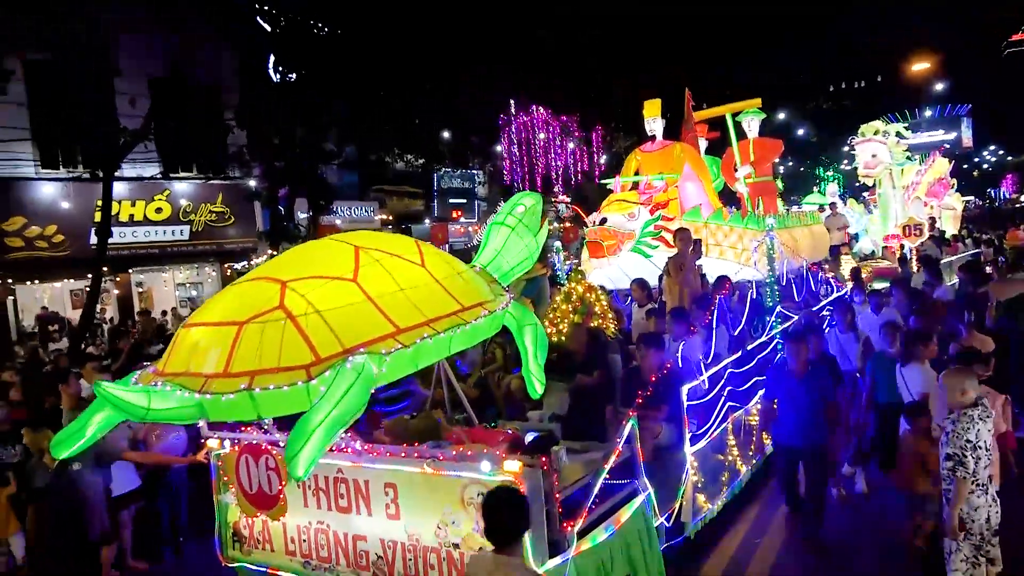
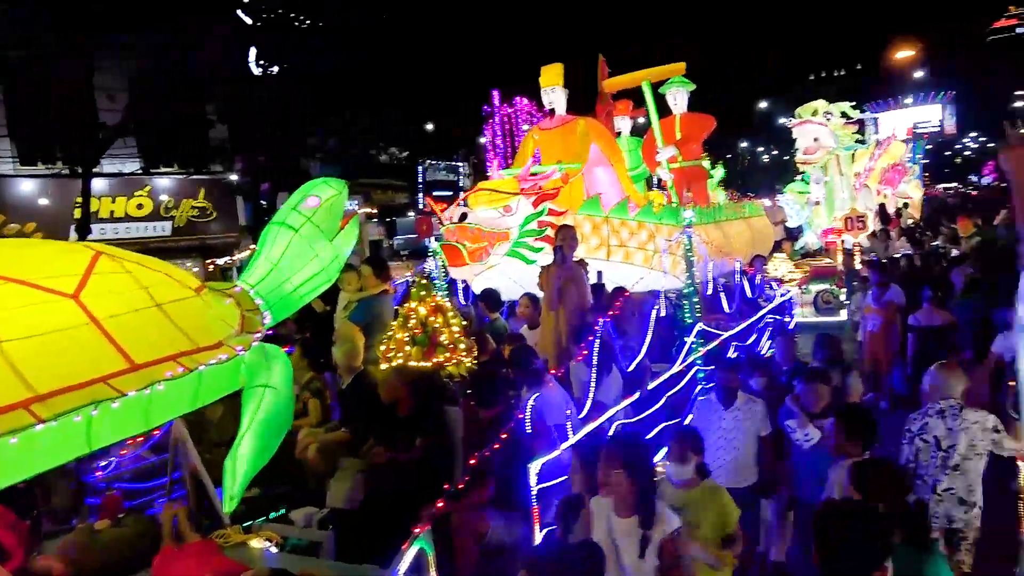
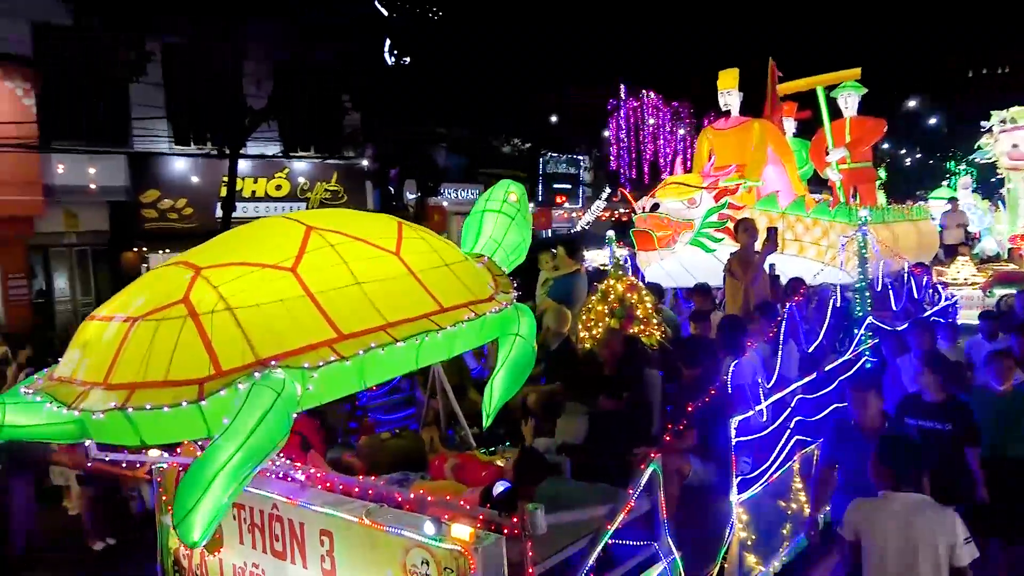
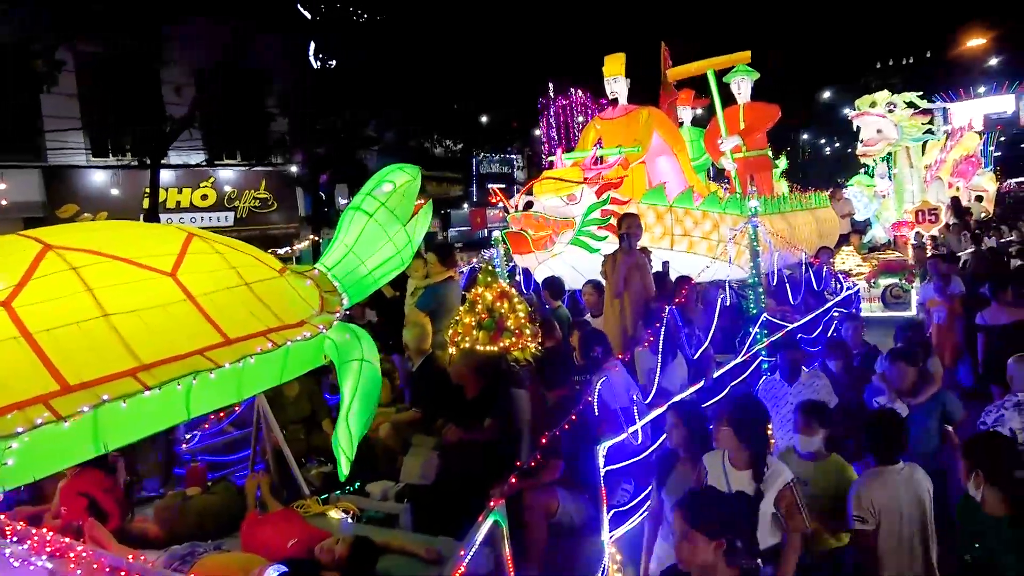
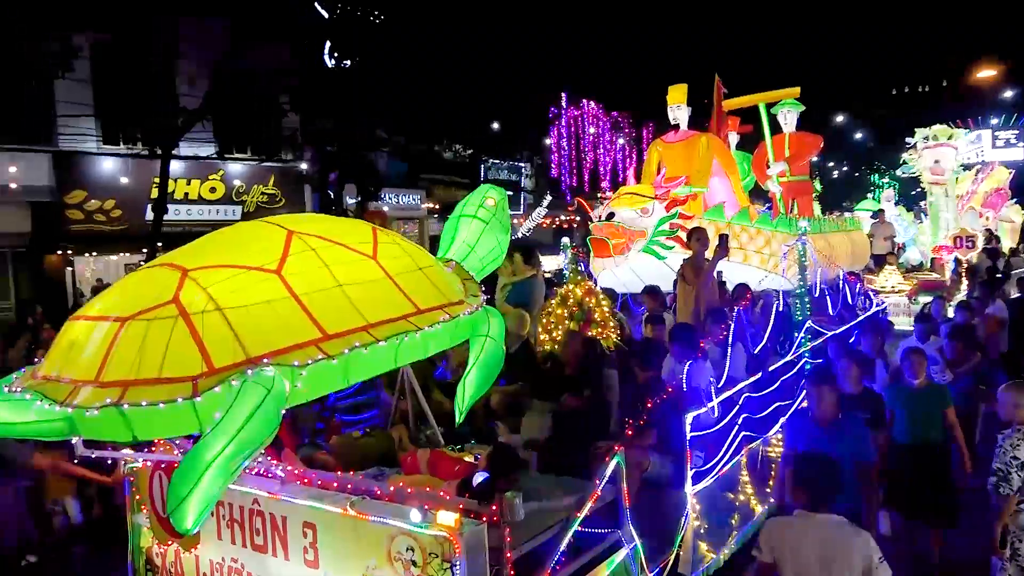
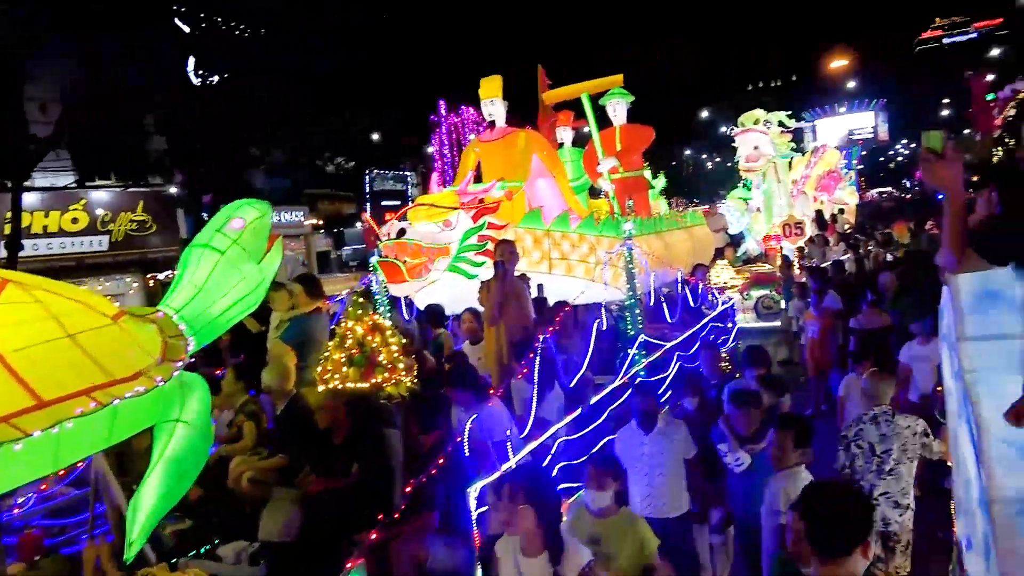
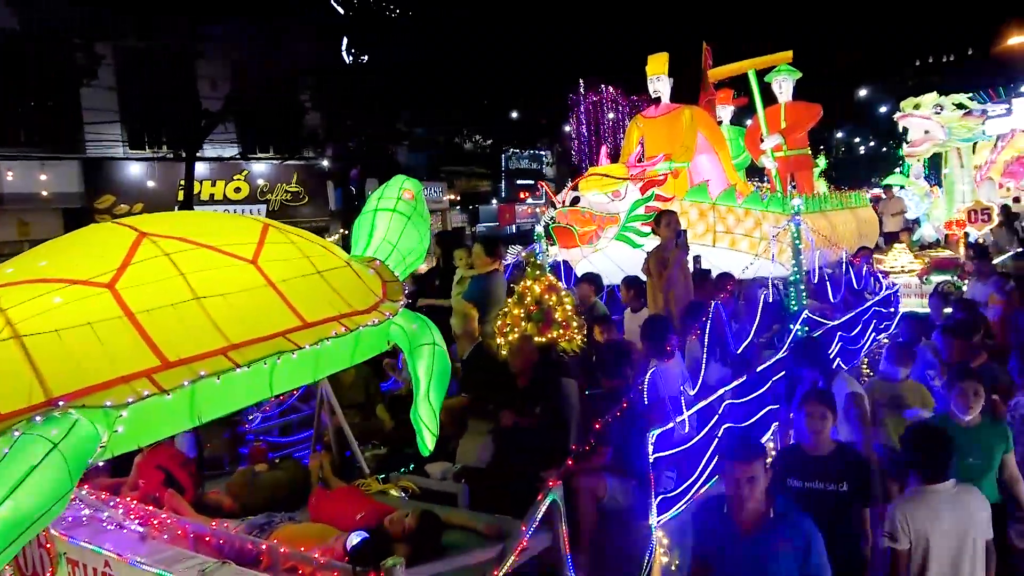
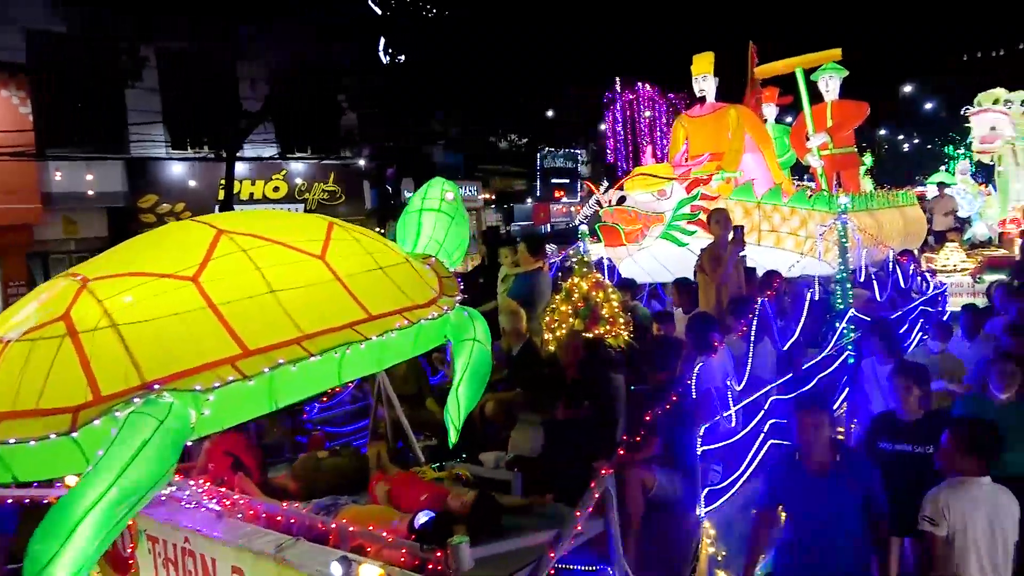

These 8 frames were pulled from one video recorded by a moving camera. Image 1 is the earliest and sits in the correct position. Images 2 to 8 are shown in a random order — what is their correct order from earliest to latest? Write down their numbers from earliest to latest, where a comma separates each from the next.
5, 3, 8, 7, 4, 2, 6
